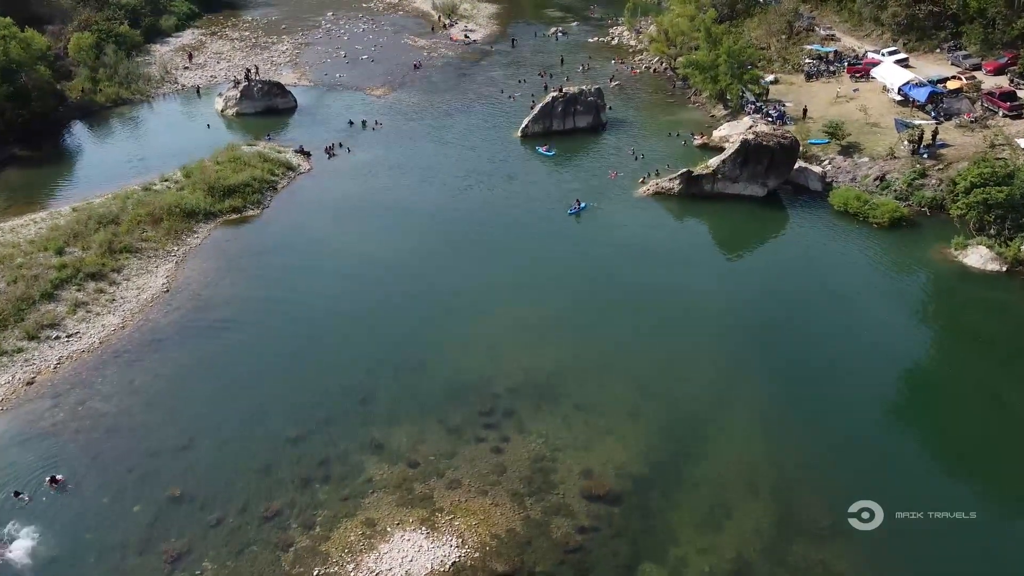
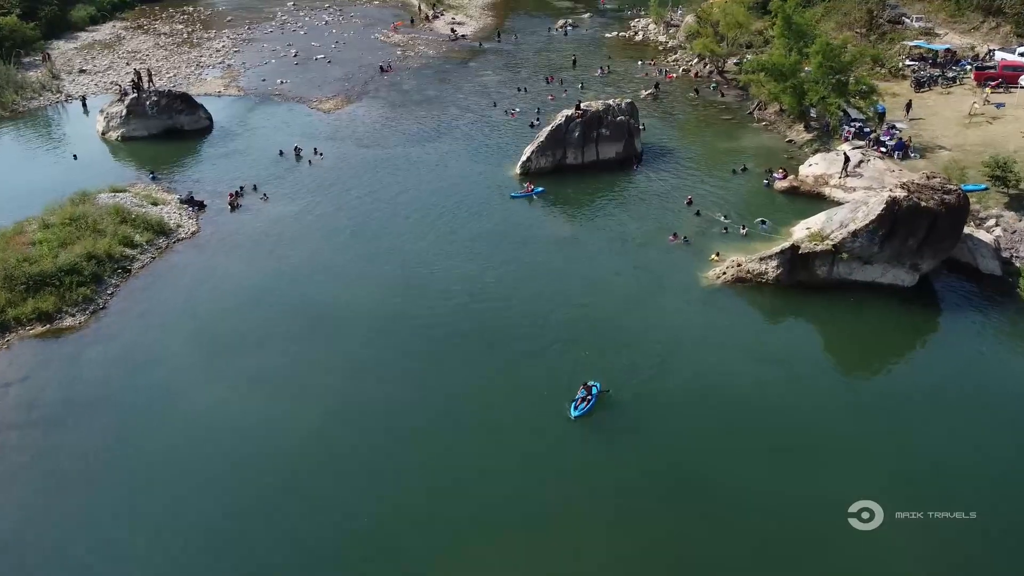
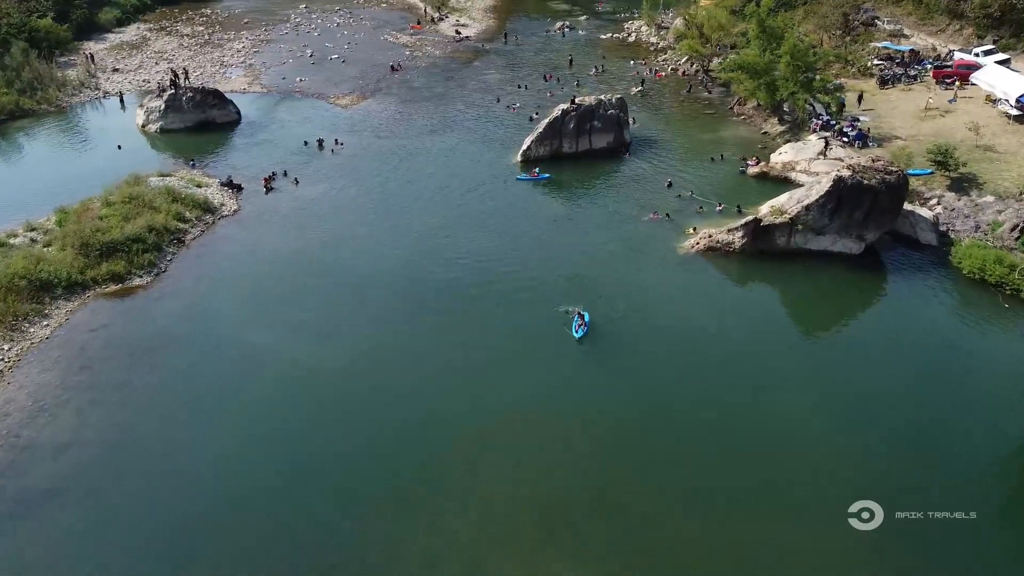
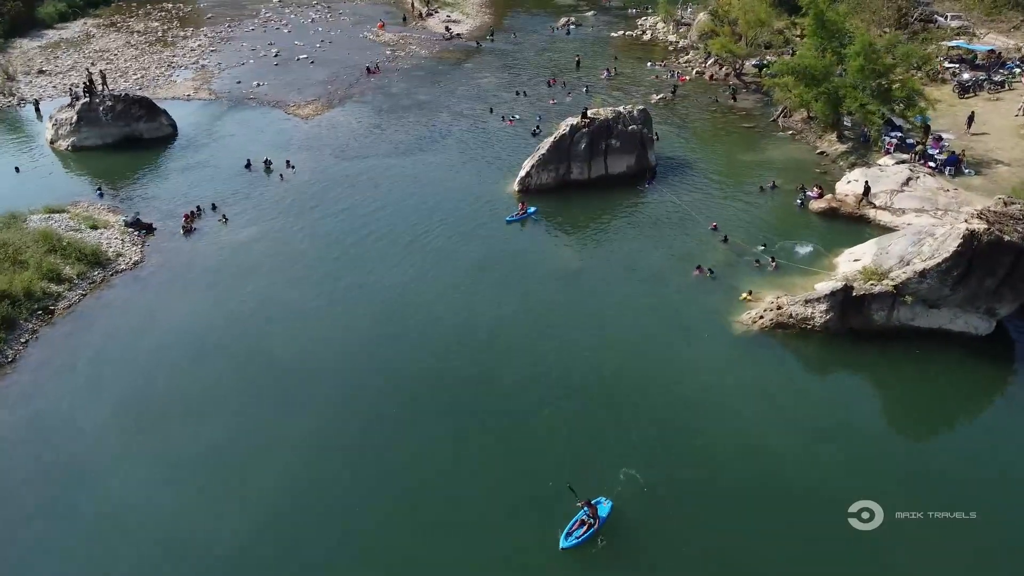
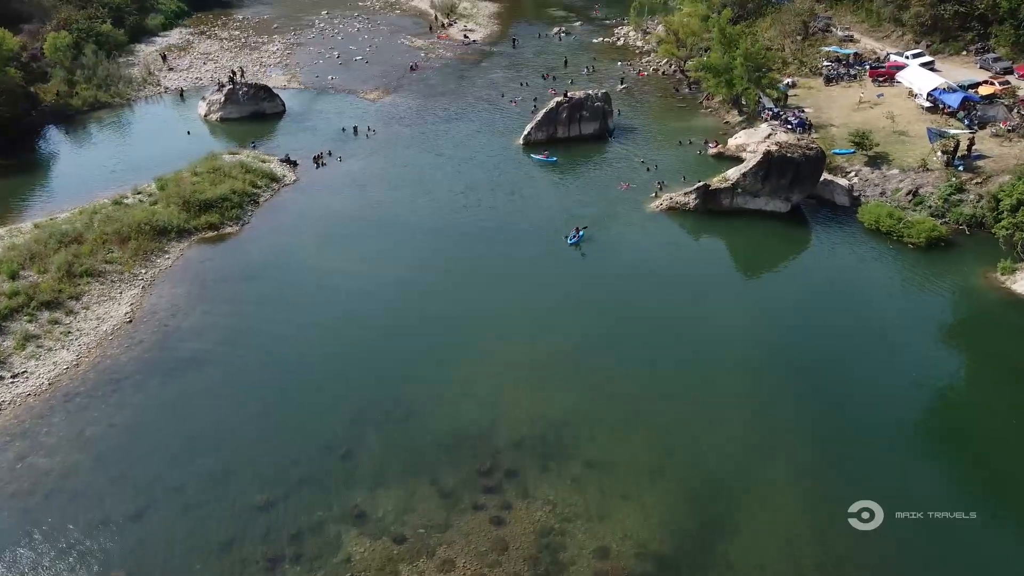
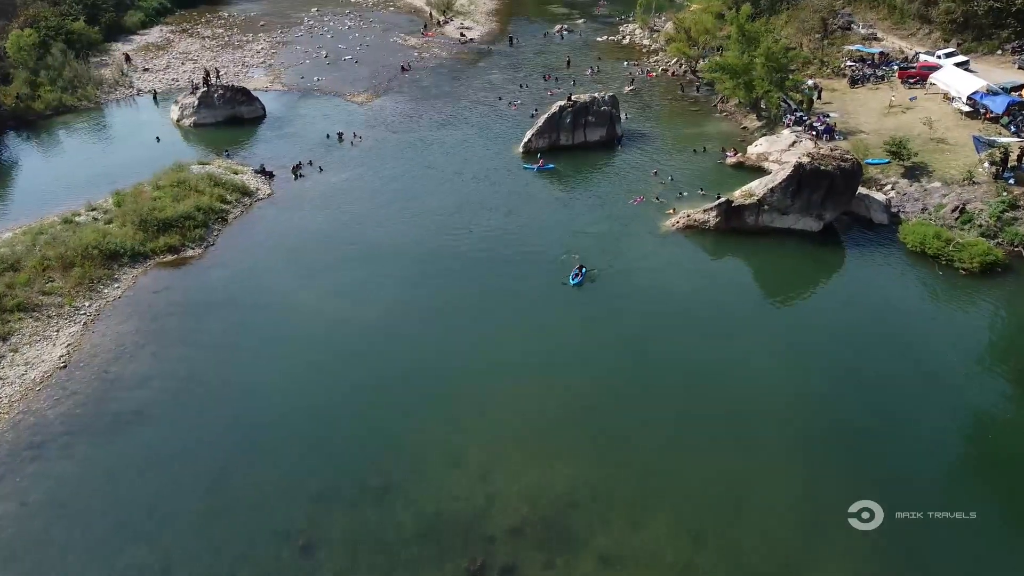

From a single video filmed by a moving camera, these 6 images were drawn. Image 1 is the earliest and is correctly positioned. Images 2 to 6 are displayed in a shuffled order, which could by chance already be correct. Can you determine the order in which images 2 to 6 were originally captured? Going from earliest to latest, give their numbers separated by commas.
5, 6, 3, 2, 4
